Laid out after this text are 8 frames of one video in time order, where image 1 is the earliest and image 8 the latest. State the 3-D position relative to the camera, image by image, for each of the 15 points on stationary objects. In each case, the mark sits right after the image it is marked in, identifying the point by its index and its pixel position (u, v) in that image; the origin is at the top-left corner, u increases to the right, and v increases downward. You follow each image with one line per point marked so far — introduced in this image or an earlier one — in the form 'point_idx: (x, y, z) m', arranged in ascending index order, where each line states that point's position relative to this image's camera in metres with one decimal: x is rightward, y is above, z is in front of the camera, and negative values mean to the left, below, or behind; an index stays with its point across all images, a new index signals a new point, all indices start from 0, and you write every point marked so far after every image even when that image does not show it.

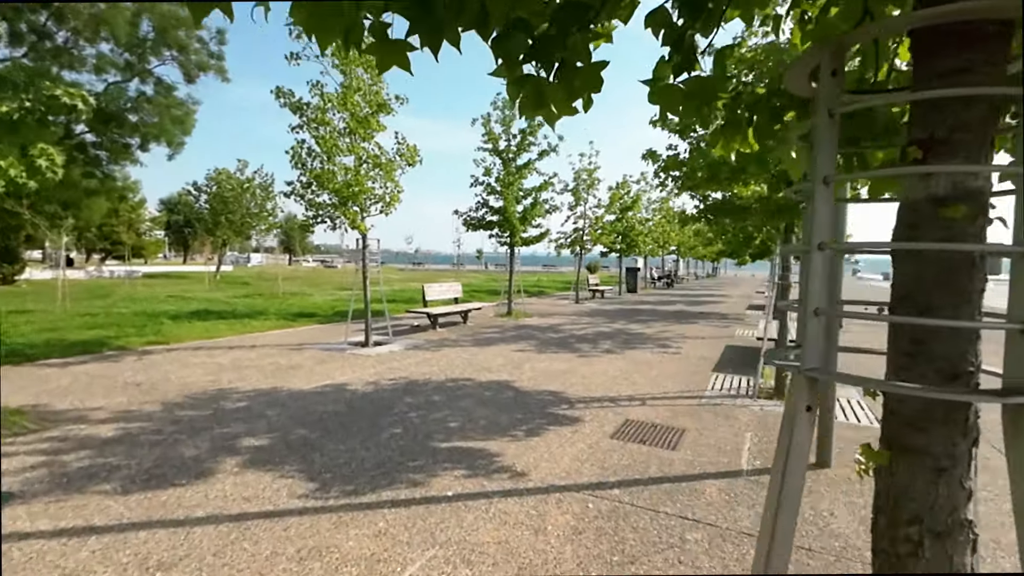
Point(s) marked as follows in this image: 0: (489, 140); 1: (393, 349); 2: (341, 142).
0: (-0.8, +4.9, +16.4) m
1: (-2.5, -1.3, +10.5) m
2: (-3.5, +2.9, +9.9) m
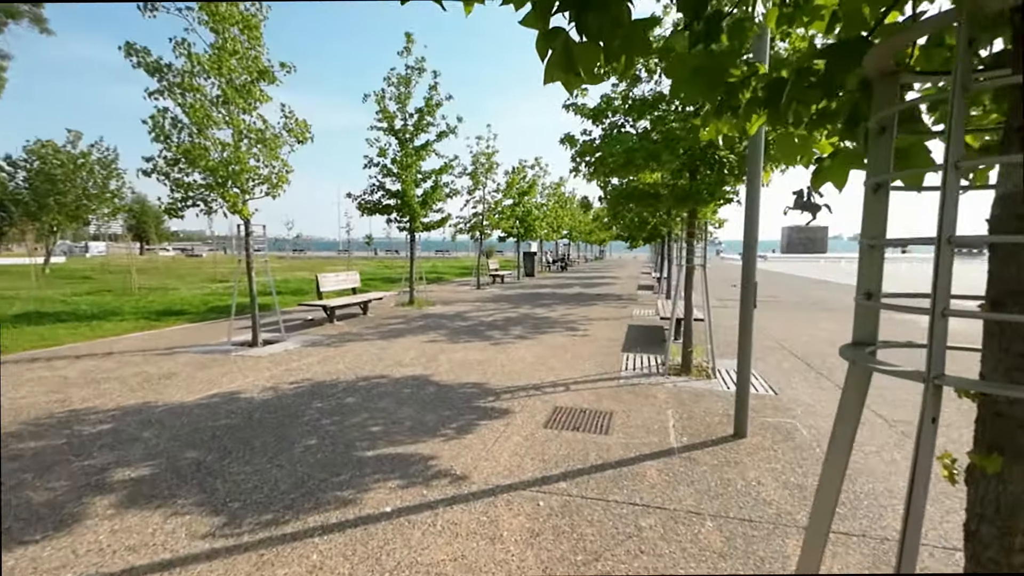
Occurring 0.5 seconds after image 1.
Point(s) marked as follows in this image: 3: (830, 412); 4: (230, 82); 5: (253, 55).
0: (-4.0, +5.3, +15.4) m
1: (-4.3, -1.1, +9.5) m
2: (-5.2, +3.0, +8.5) m
3: (+3.8, -1.5, +5.8) m
4: (-5.0, +3.6, +8.6) m
5: (-4.7, +4.2, +8.8) m
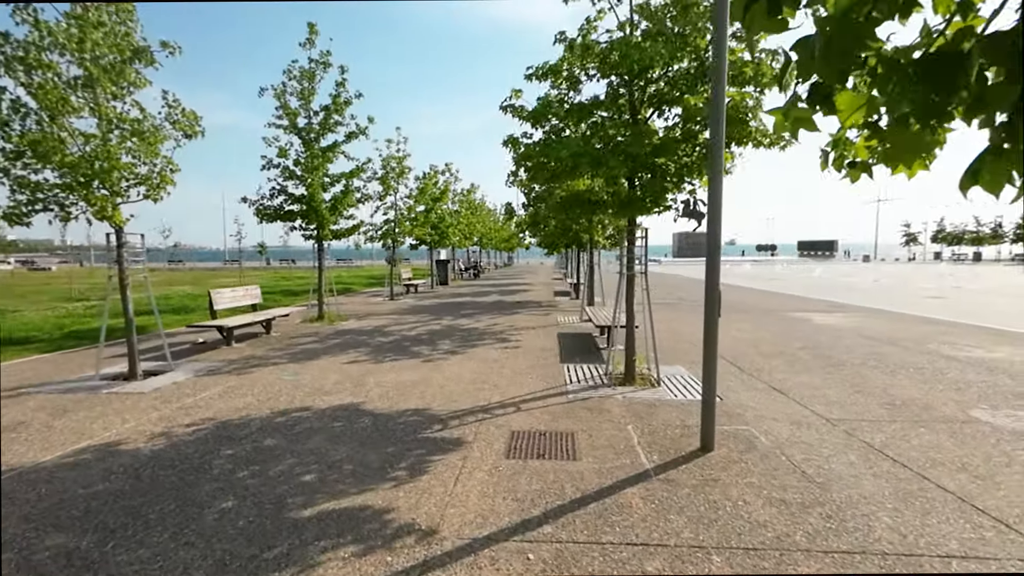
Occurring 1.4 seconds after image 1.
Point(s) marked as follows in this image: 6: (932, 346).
0: (-6.5, +4.9, +13.9) m
1: (-5.5, -1.5, +8.0) m
2: (-6.3, +2.7, +6.9) m
3: (+3.2, -1.5, +5.9) m
4: (-6.0, +3.3, +7.1) m
5: (-5.8, +3.8, +7.3) m
6: (+8.6, -1.2, +10.0) m
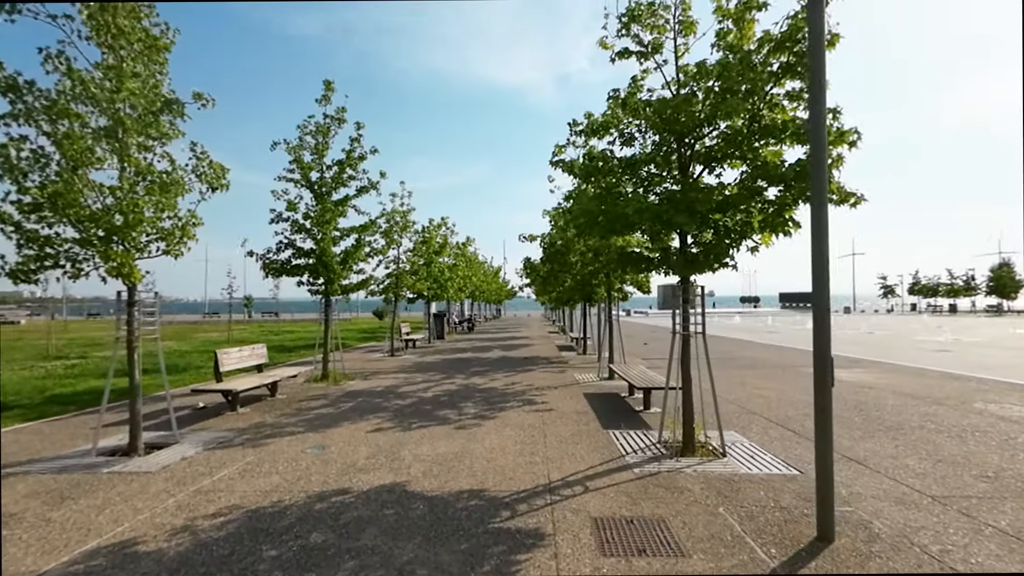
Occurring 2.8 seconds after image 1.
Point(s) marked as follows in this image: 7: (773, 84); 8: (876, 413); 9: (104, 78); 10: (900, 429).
0: (-6.0, +3.3, +13.7) m
1: (-4.8, -2.4, +7.2) m
2: (-5.5, +1.9, +6.5) m
3: (+4.0, -2.3, +5.4) m
4: (-5.3, +2.4, +6.7) m
5: (-5.1, +3.0, +7.0) m
6: (+9.2, -2.3, +9.6) m
7: (+3.4, +2.7, +6.4) m
8: (+6.8, -2.3, +9.1) m
9: (-5.4, +2.8, +6.5) m
10: (+6.4, -2.3, +8.0) m
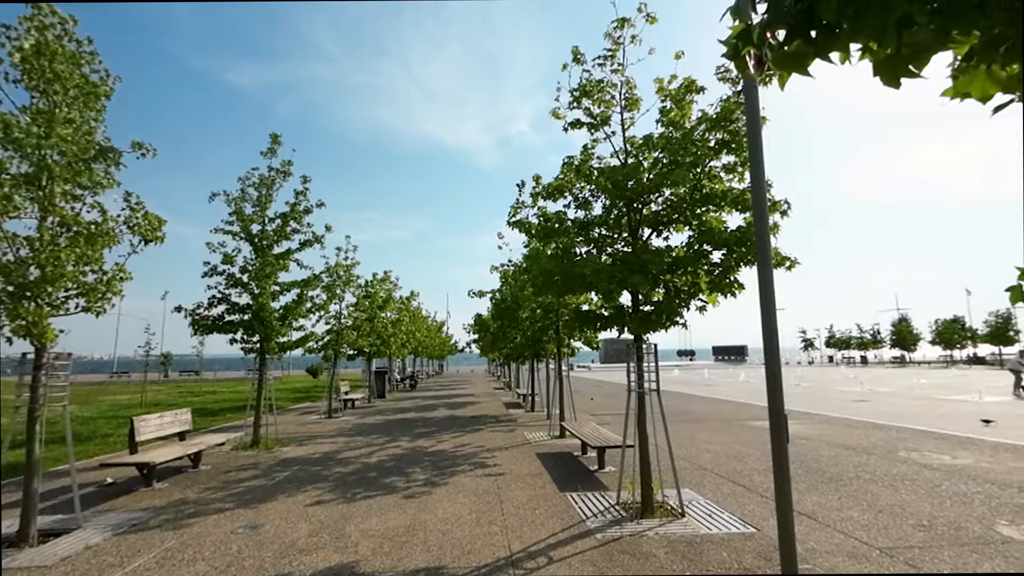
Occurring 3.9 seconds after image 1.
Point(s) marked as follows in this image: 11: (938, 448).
0: (-7.4, +1.8, +13.1) m
1: (-5.3, -3.2, +6.2) m
2: (-6.1, +1.1, +5.9) m
3: (+3.6, -2.9, +5.5) m
4: (-5.9, +1.7, +6.2) m
5: (-5.7, +2.2, +6.6) m
6: (+8.2, -3.5, +10.3) m
7: (+2.9, +1.9, +7.0) m
8: (+5.9, -3.4, +9.5) m
9: (-6.0, +2.1, +6.1) m
10: (+5.6, -3.3, +8.4) m
11: (+9.5, -3.6, +10.9) m
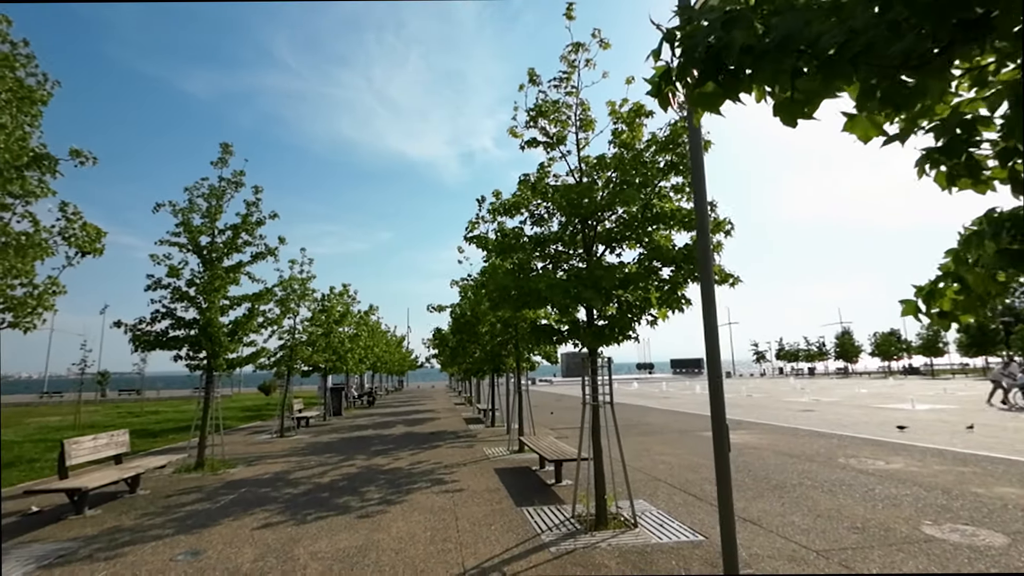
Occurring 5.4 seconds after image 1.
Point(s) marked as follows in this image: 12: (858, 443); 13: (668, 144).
0: (-8.4, +1.4, +12.6) m
1: (-5.9, -3.4, +5.8) m
2: (-6.6, +1.0, +5.6) m
3: (+3.0, -3.1, +5.7) m
4: (-6.4, +1.5, +5.9) m
5: (-6.3, +2.0, +6.3) m
6: (+7.3, -3.8, +10.8) m
7: (+2.2, +1.6, +7.3) m
8: (+5.0, -3.7, +9.9) m
9: (-6.5, +1.9, +5.7) m
10: (+4.9, -3.6, +8.8) m
11: (+8.5, -3.9, +11.6) m
12: (+9.3, -4.2, +13.2) m
13: (+2.3, +2.1, +7.3) m
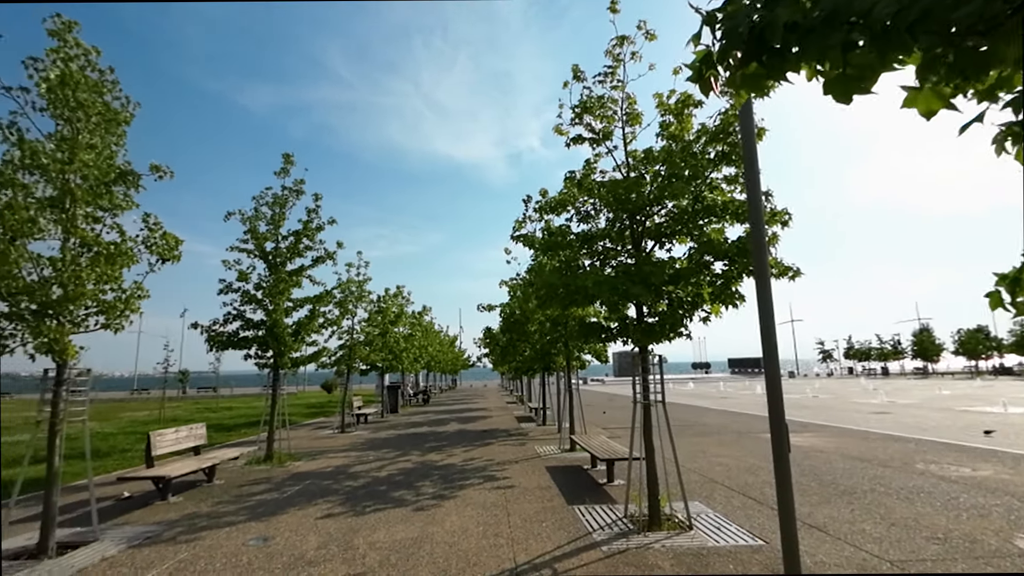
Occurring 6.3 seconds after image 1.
0: (-7.2, +1.3, +13.5) m
1: (-5.3, -3.4, +6.4) m
2: (-6.0, +0.9, +6.2) m
3: (+3.6, -3.0, +5.4) m
4: (-5.9, +1.4, +6.5) m
5: (-5.7, +1.9, +6.9) m
6: (+8.4, -3.7, +10.1) m
7: (+2.9, +1.7, +7.1) m
8: (+6.0, -3.6, +9.3) m
9: (-6.0, +1.8, +6.4) m
10: (+5.8, -3.5, +8.2) m
11: (+9.7, -3.7, +10.7) m
12: (+10.7, -4.0, +12.2) m
13: (+3.0, +2.2, +7.0) m
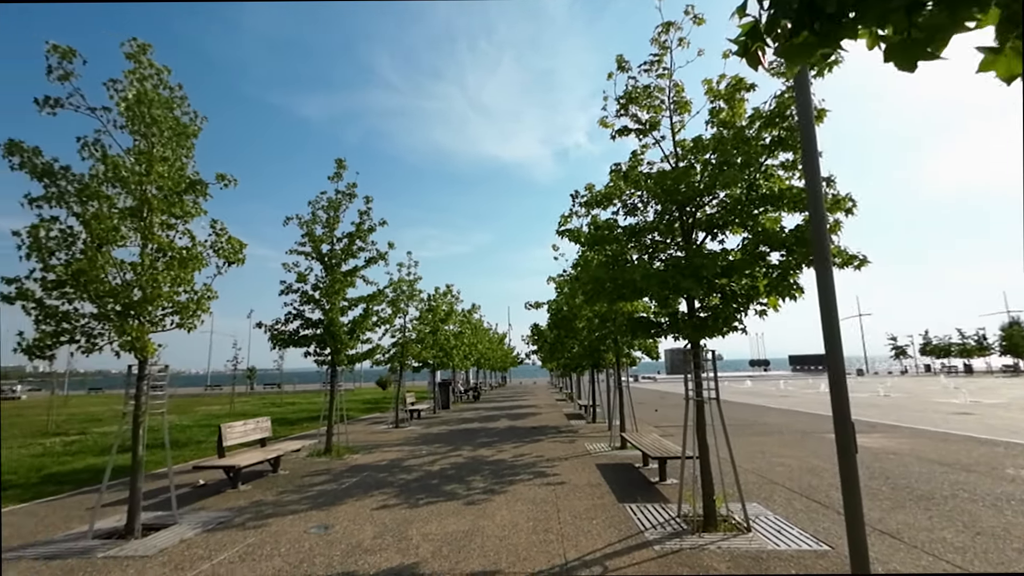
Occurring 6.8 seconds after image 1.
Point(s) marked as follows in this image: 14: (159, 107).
0: (-5.9, +1.3, +14.1) m
1: (-4.6, -3.5, +6.9) m
2: (-5.4, +0.9, +6.8) m
3: (+4.2, -2.9, +5.1) m
4: (-5.2, +1.4, +7.1) m
5: (-5.0, +1.9, +7.4) m
6: (+9.4, -3.5, +9.2) m
7: (+3.5, +1.8, +6.8) m
8: (+7.0, -3.4, +8.7) m
9: (-5.4, +1.8, +6.9) m
10: (+6.6, -3.3, +7.6) m
11: (+10.7, -3.5, +9.7) m
12: (+11.8, -3.7, +11.1) m
13: (+3.6, +2.3, +6.7) m
14: (-5.2, +2.7, +7.2) m
